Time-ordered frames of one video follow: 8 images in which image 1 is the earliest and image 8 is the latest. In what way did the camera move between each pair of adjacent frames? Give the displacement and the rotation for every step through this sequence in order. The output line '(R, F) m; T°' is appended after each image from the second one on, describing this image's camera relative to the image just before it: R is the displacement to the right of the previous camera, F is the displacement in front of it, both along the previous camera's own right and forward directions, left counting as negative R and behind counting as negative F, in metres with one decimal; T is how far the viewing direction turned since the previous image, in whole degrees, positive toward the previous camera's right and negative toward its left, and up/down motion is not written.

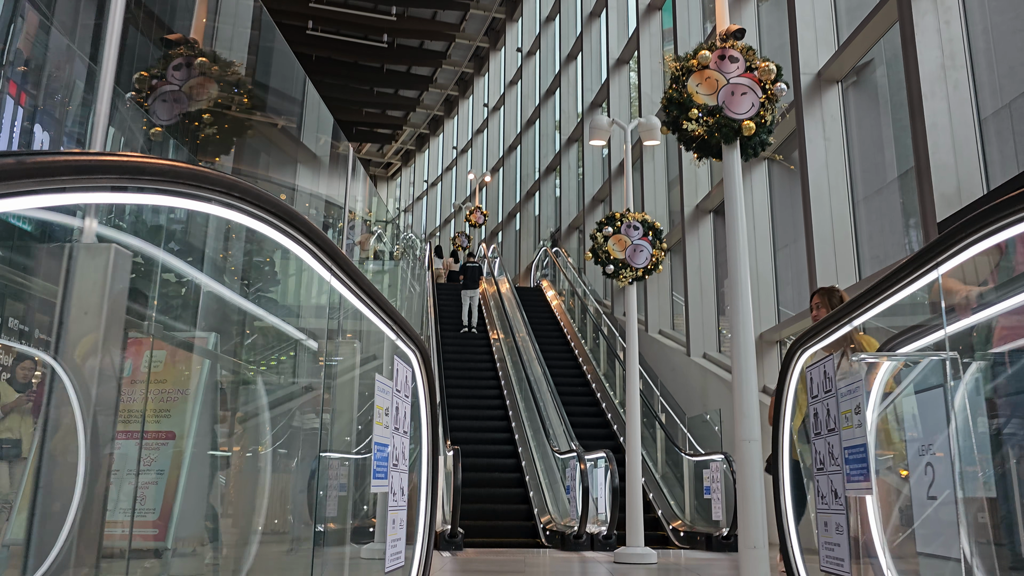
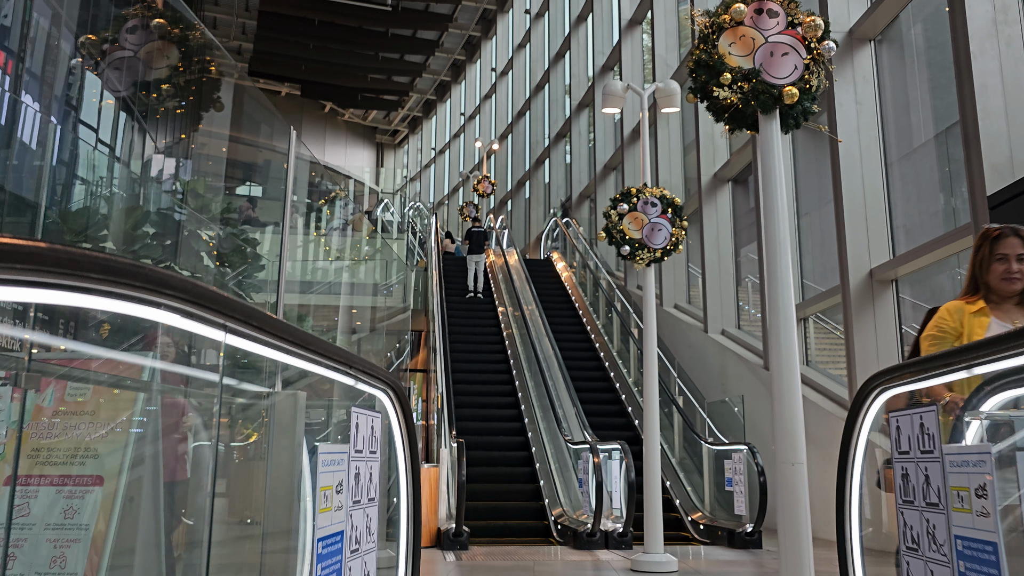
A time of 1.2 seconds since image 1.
(0.0, +0.5) m; -1°
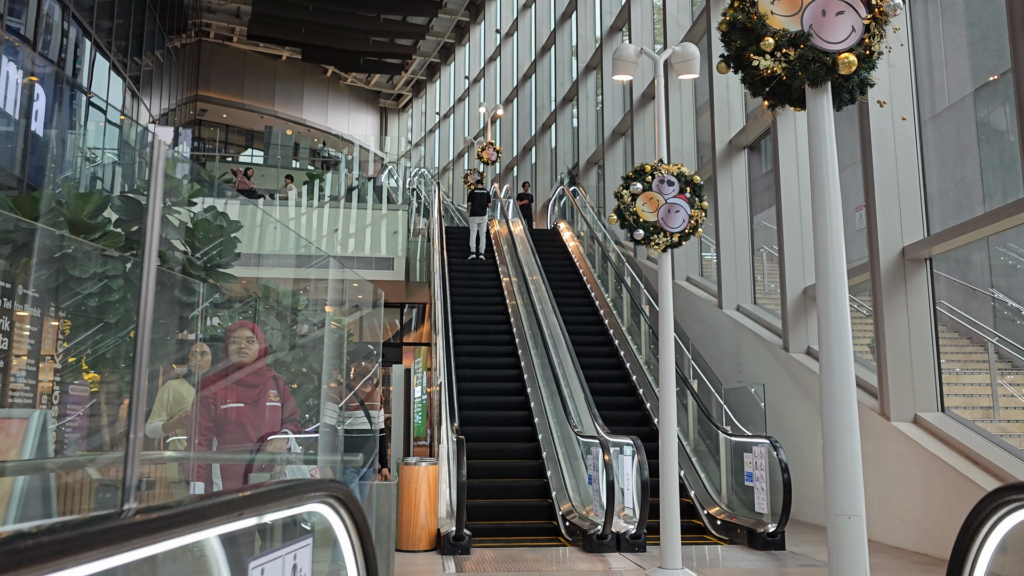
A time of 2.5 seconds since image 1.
(0.0, +0.5) m; -1°
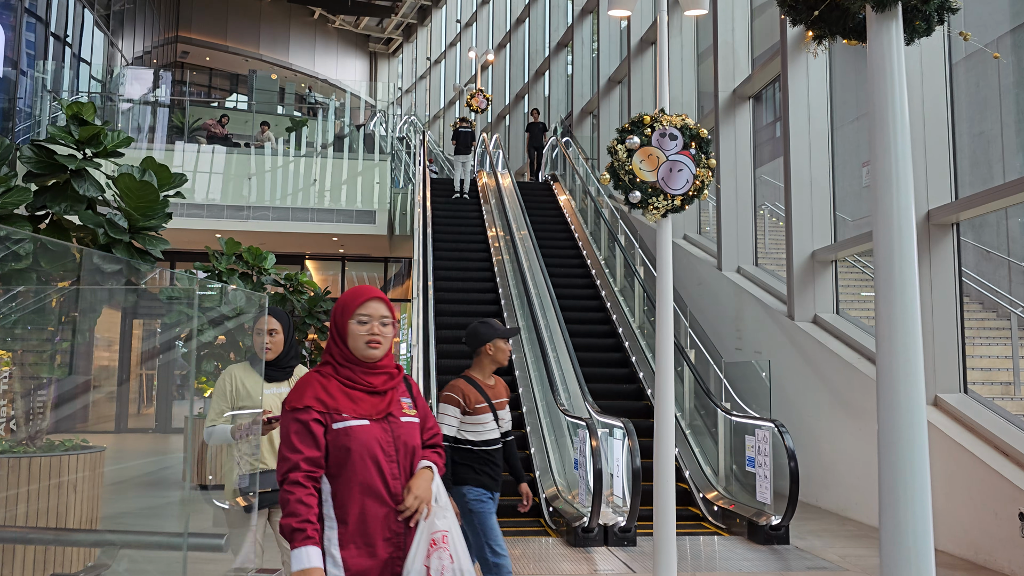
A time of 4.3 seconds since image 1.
(+0.1, +0.7) m; 0°
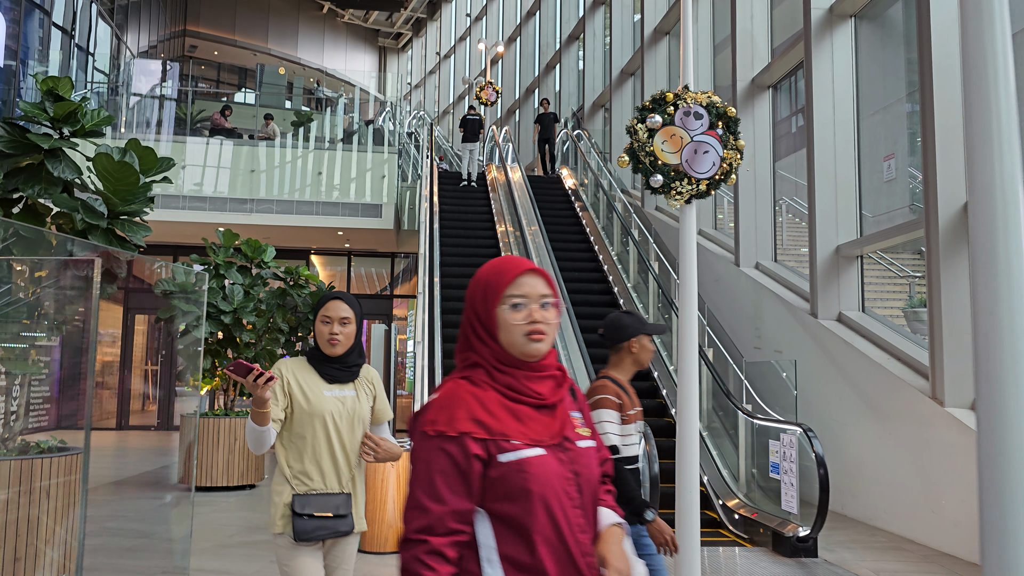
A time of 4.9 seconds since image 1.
(0.0, +0.3) m; -1°
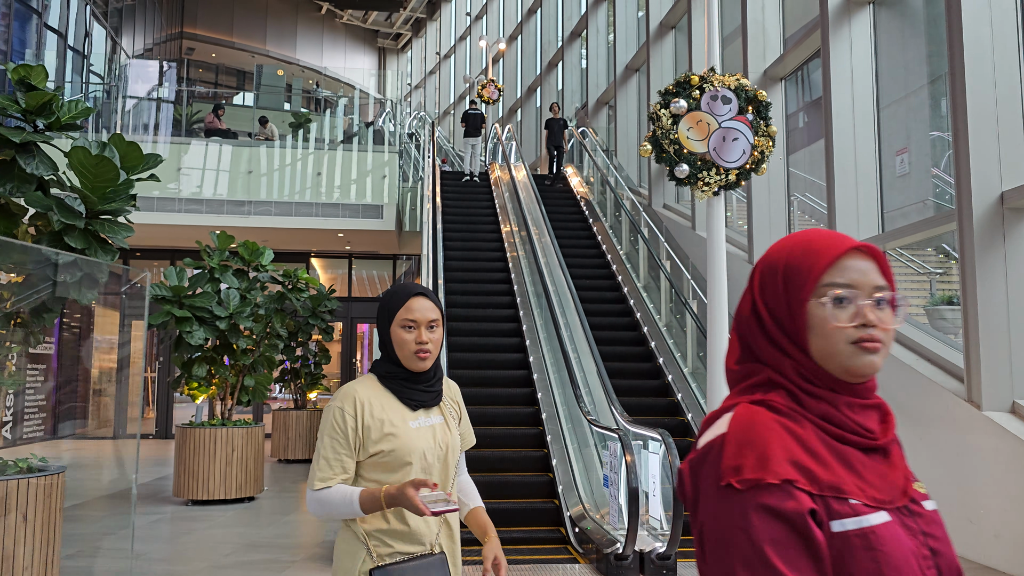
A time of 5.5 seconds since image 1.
(-0.1, +0.3) m; 0°
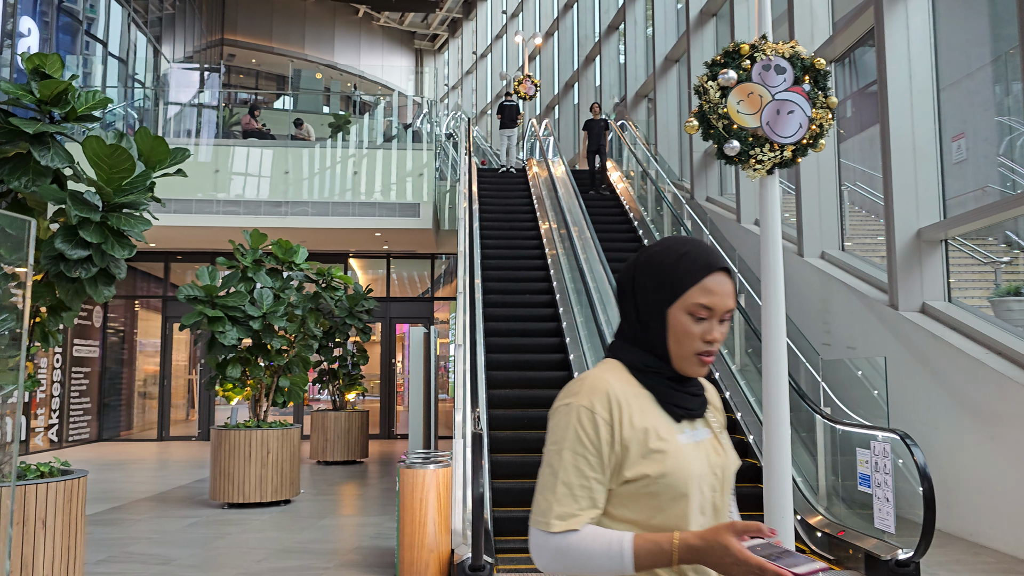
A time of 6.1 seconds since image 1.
(0.0, +0.2) m; -3°
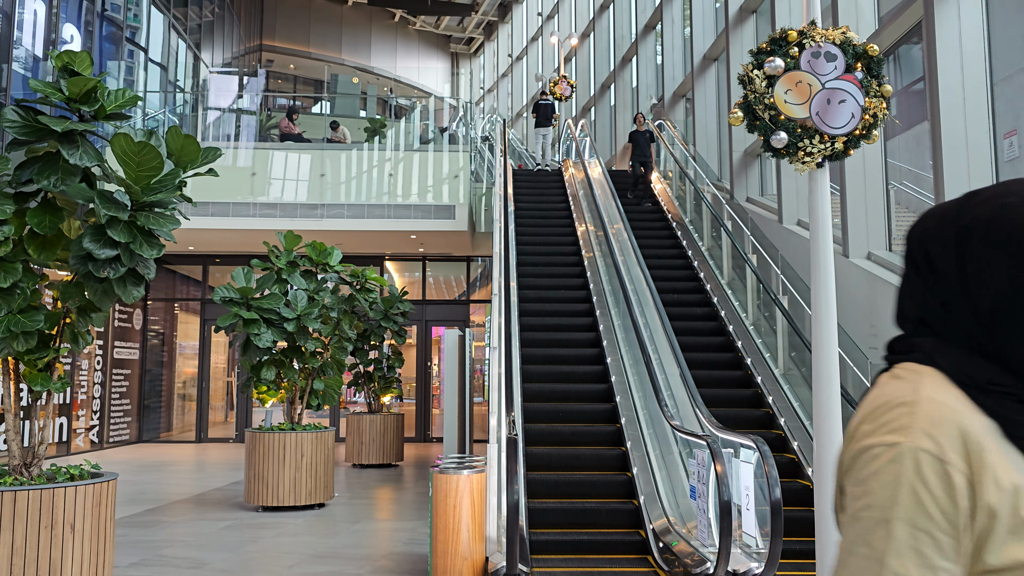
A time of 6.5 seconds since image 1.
(0.0, +0.1) m; -3°
